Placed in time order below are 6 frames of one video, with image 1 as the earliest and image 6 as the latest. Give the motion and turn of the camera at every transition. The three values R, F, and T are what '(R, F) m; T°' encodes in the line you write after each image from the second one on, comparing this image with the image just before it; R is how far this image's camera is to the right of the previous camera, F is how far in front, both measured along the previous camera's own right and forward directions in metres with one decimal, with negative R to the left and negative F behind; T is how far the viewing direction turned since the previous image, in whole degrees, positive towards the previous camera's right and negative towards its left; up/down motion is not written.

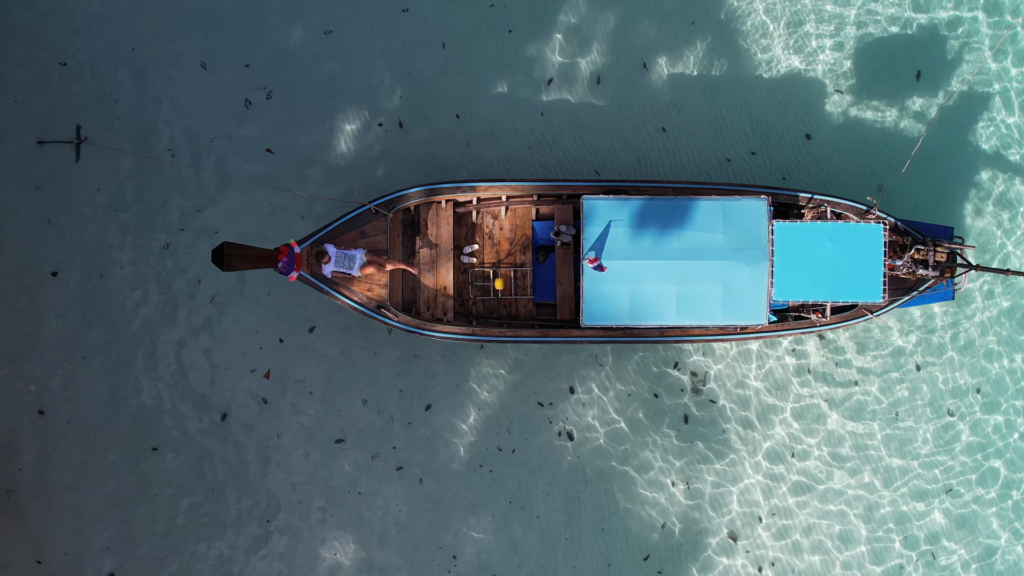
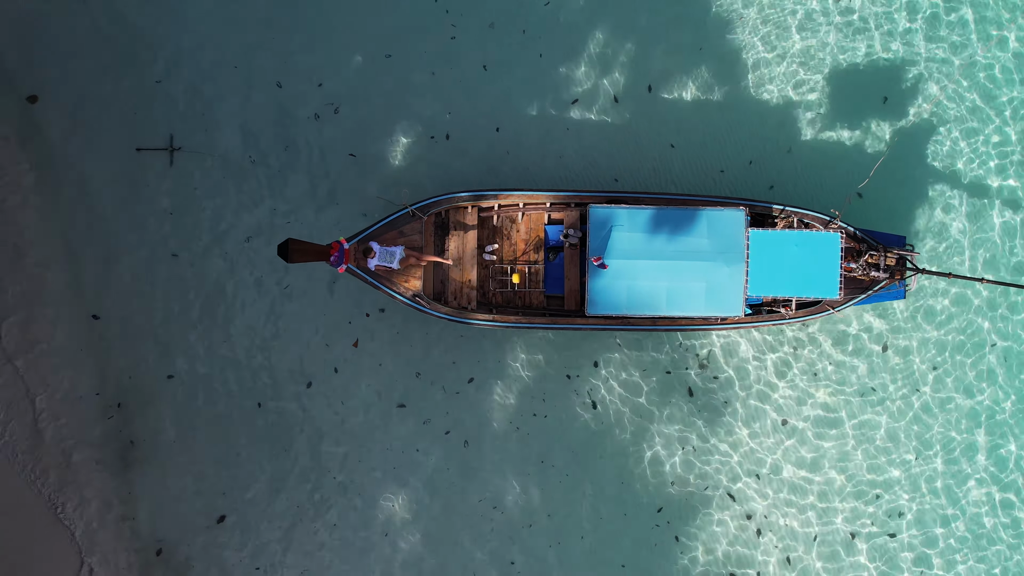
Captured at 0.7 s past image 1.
(0.0, -1.8) m; -3°
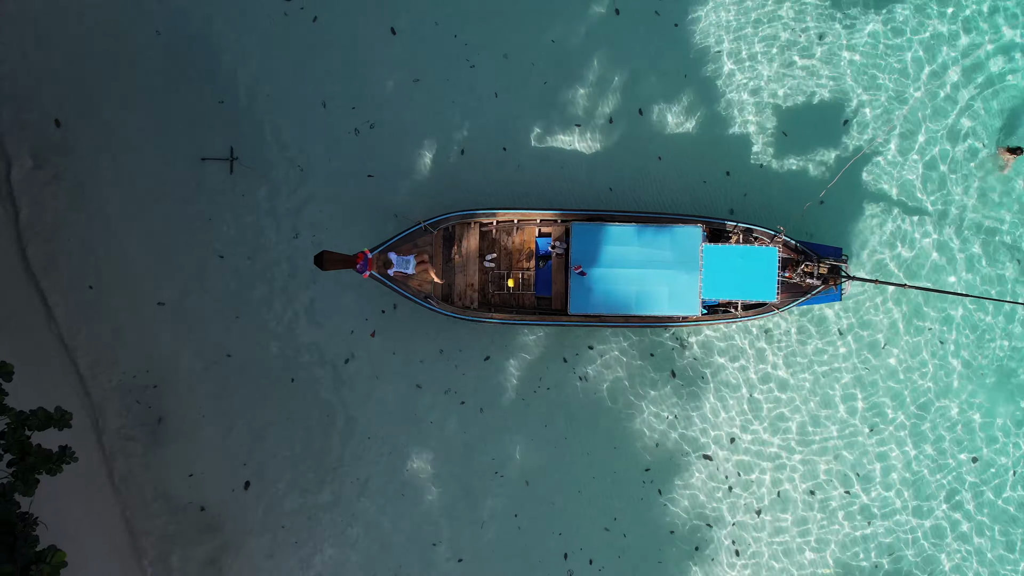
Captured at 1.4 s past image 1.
(+0.4, -2.0) m; -2°
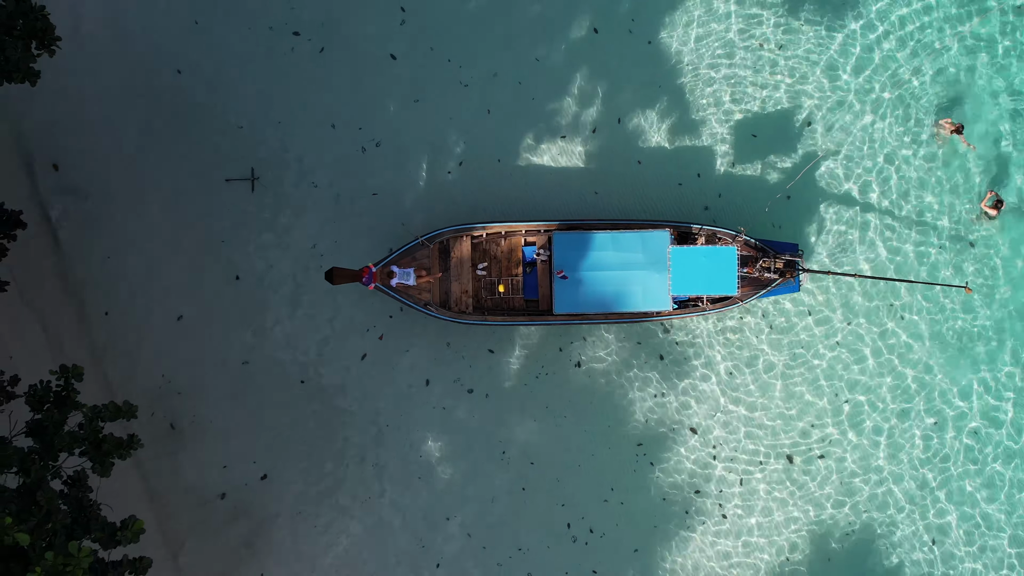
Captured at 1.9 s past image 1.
(+0.5, -1.4) m; -1°
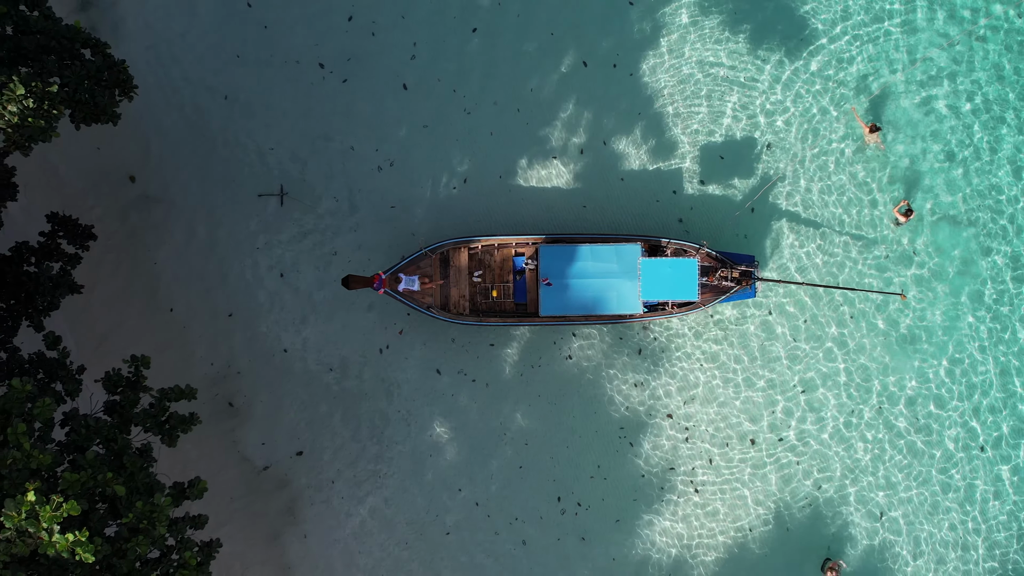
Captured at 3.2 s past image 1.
(+0.2, -2.1) m; 0°
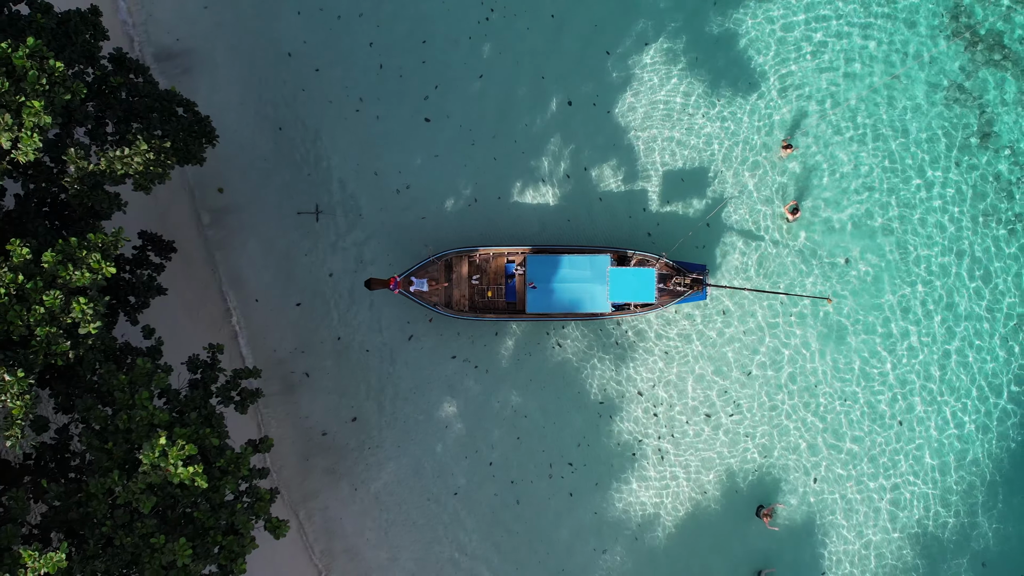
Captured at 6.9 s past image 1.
(+0.2, -3.5) m; 0°
